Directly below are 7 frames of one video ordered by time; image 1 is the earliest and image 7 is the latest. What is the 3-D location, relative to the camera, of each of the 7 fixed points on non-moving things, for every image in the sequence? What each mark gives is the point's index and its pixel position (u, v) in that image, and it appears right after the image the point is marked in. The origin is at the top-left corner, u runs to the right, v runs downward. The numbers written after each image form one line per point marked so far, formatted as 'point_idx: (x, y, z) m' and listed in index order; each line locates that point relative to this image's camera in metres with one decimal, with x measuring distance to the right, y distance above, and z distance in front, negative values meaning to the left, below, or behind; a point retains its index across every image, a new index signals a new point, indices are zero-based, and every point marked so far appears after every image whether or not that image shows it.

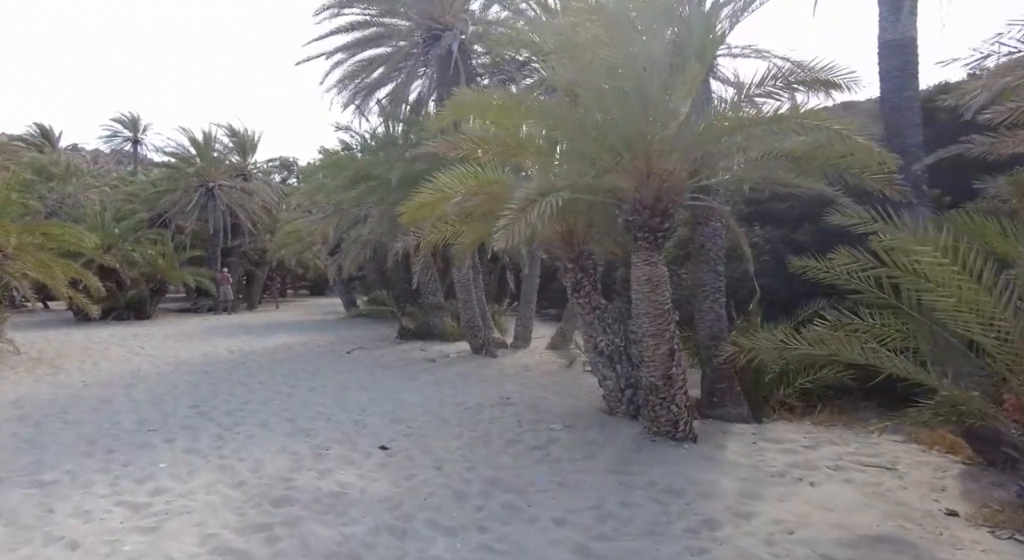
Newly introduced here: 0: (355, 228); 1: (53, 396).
0: (-3.7, +1.3, +14.0) m
1: (-5.5, -1.4, +7.0) m
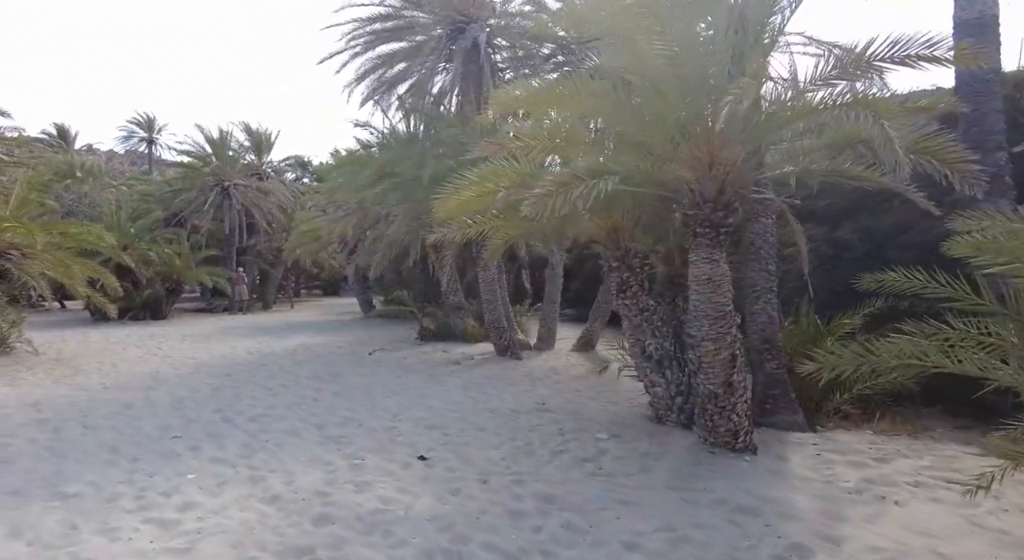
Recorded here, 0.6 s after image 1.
0: (-3.2, +1.3, +13.8) m
1: (-5.1, -1.4, +6.8) m
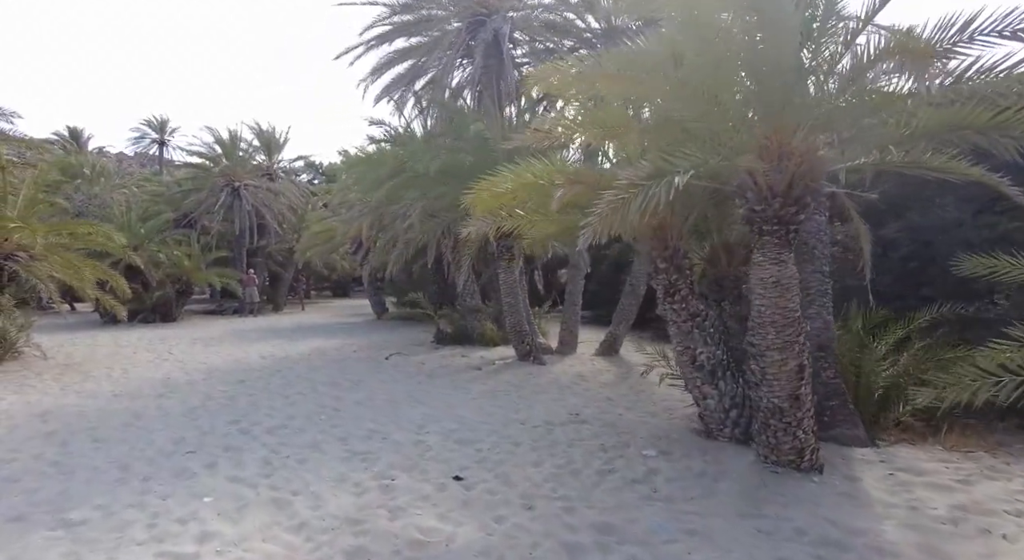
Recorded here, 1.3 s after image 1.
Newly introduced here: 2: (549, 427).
0: (-2.8, +1.2, +13.4) m
1: (-4.7, -1.4, +6.5) m
2: (+0.3, -1.4, +5.5) m
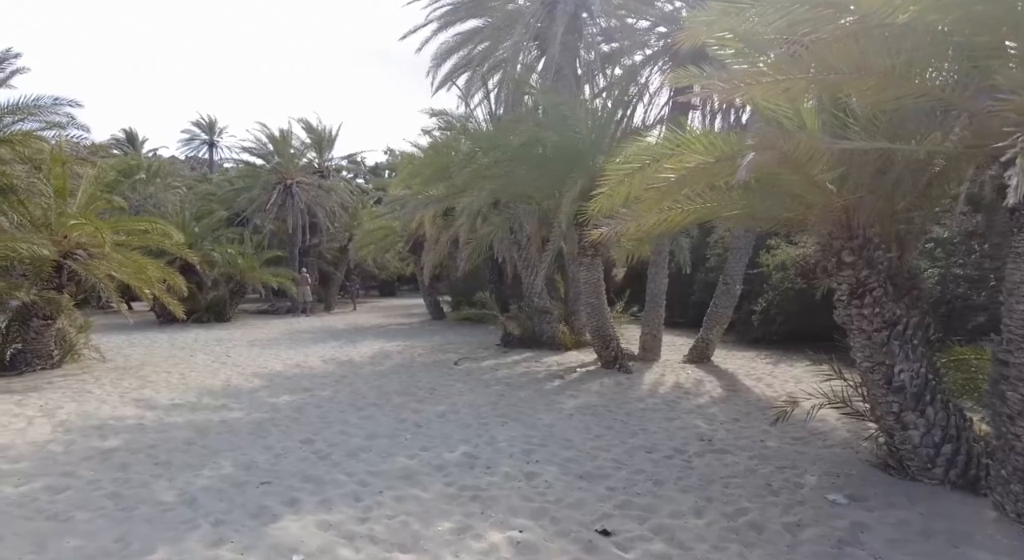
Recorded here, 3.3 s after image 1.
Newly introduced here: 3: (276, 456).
0: (-1.3, +1.3, +12.6) m
1: (-3.7, -1.4, +5.9) m
2: (+1.3, -1.4, +4.6) m
3: (-1.9, -1.4, +4.8) m
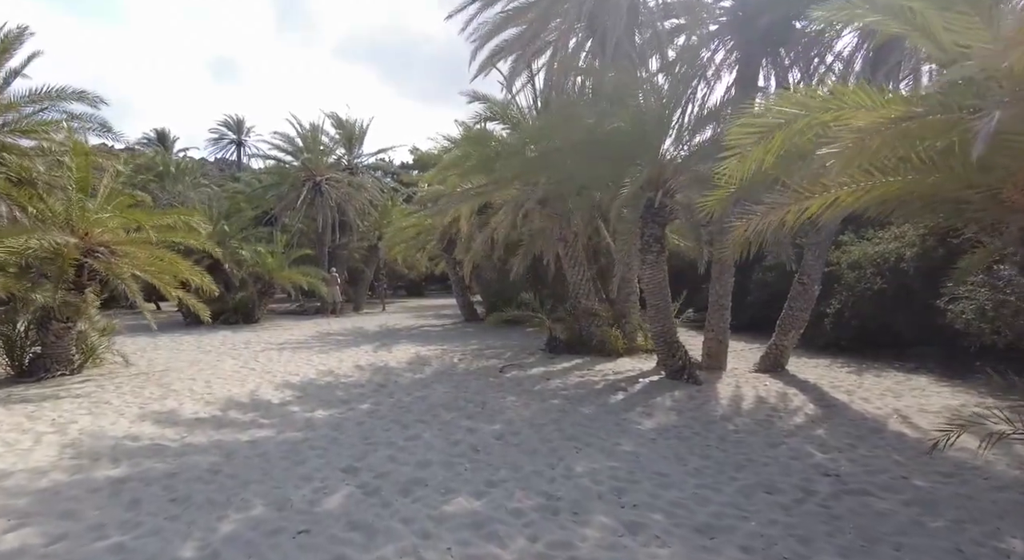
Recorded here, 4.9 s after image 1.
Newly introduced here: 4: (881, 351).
0: (-0.4, +1.3, +11.8) m
1: (-3.0, -1.4, +5.1) m
2: (+1.9, -1.4, +3.6) m
3: (-1.3, -1.4, +4.0) m
4: (+6.4, -1.2, +10.3) m
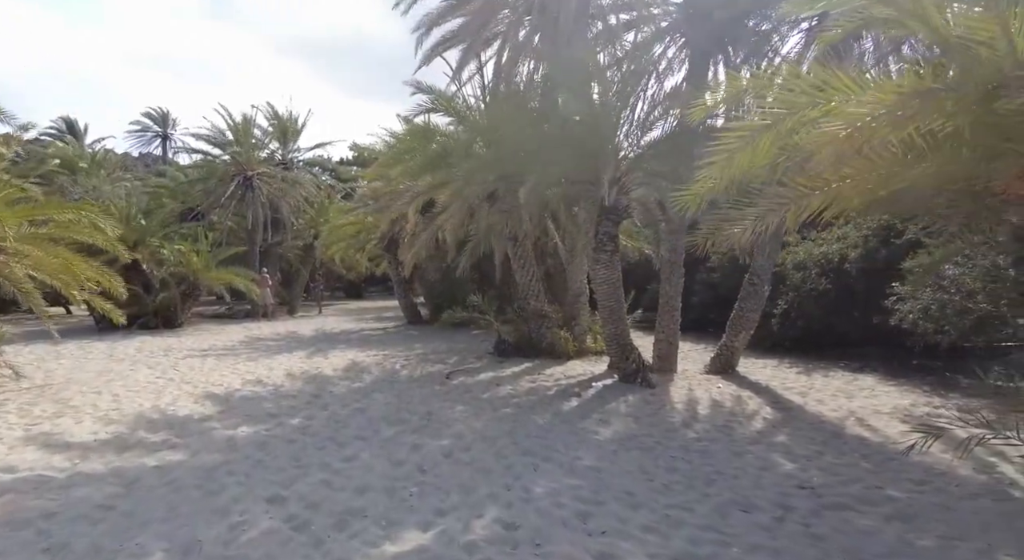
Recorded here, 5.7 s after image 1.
0: (-1.4, +1.2, +11.3) m
1: (-3.4, -1.4, +4.3) m
2: (+1.6, -1.4, +3.3) m
3: (-1.6, -1.4, +3.4) m
4: (+5.5, -1.2, +10.4) m
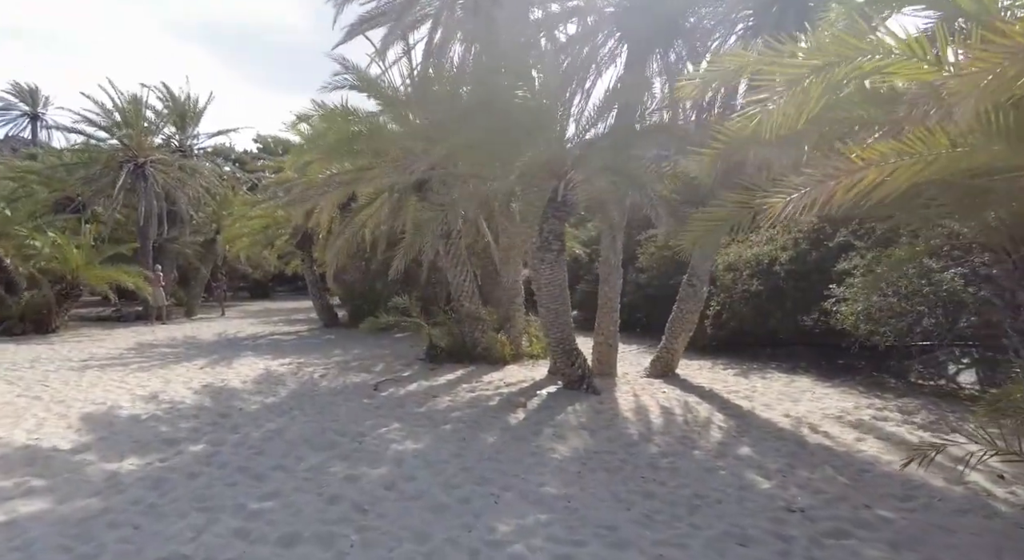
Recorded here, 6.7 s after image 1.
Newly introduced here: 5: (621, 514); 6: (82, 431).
0: (-2.7, +1.2, +10.4) m
1: (-3.7, -1.4, +3.2) m
2: (+1.5, -1.4, +3.0) m
3: (-1.7, -1.4, +2.6) m
4: (+4.3, -1.3, +10.5) m
5: (+0.7, -1.4, +3.6) m
6: (-4.0, -1.4, +5.5) m
